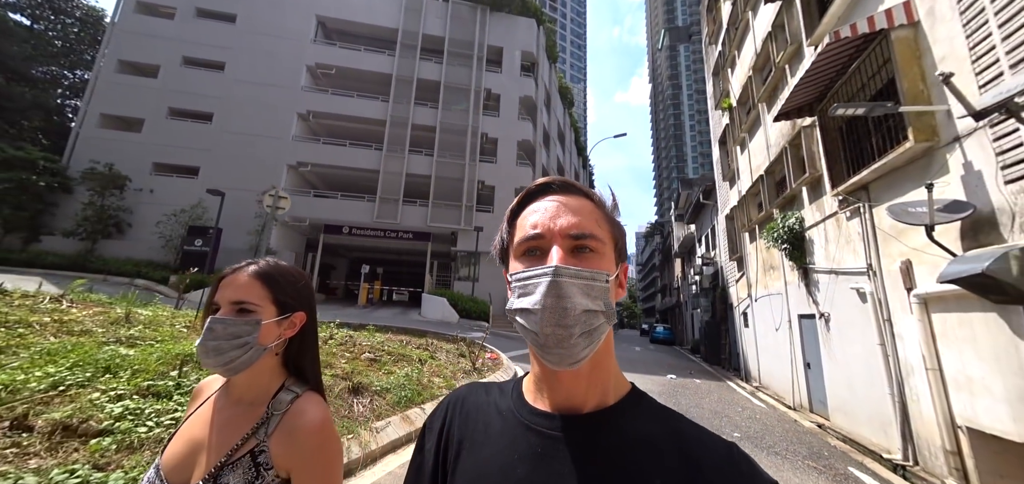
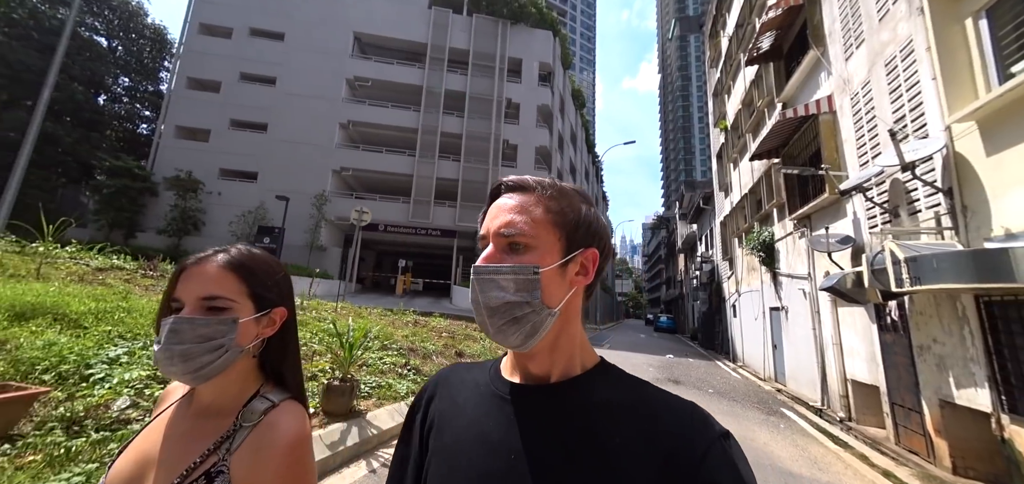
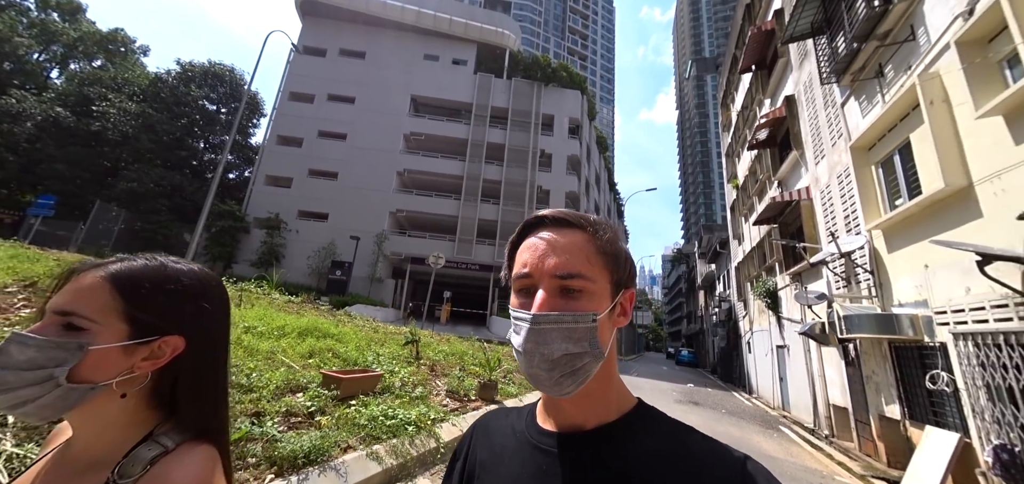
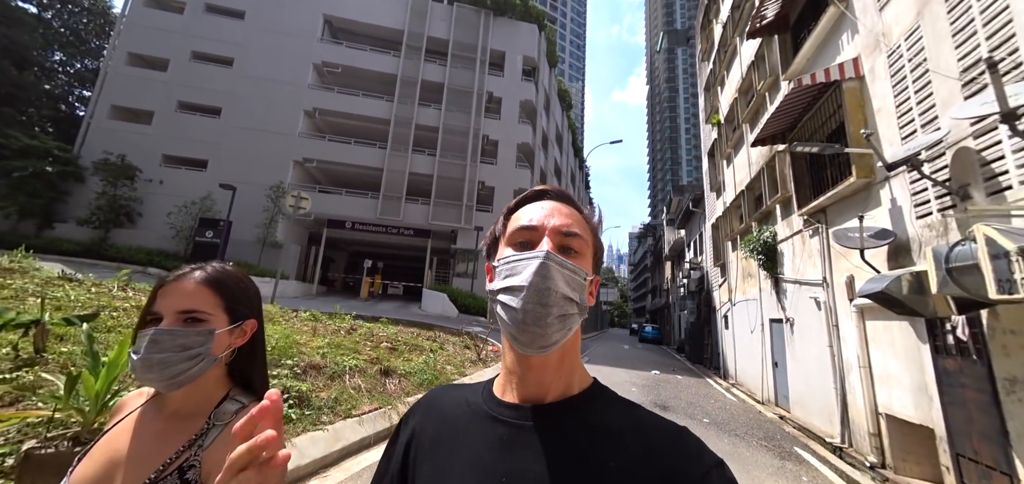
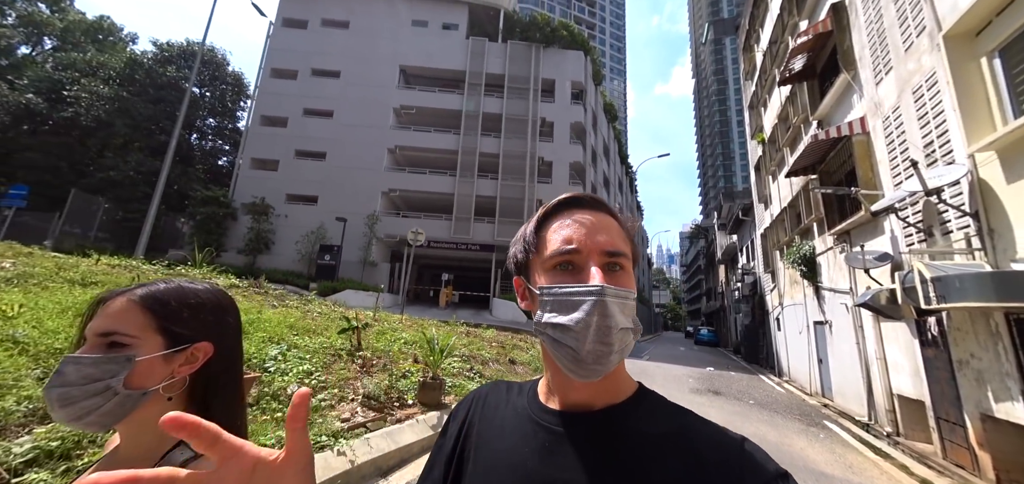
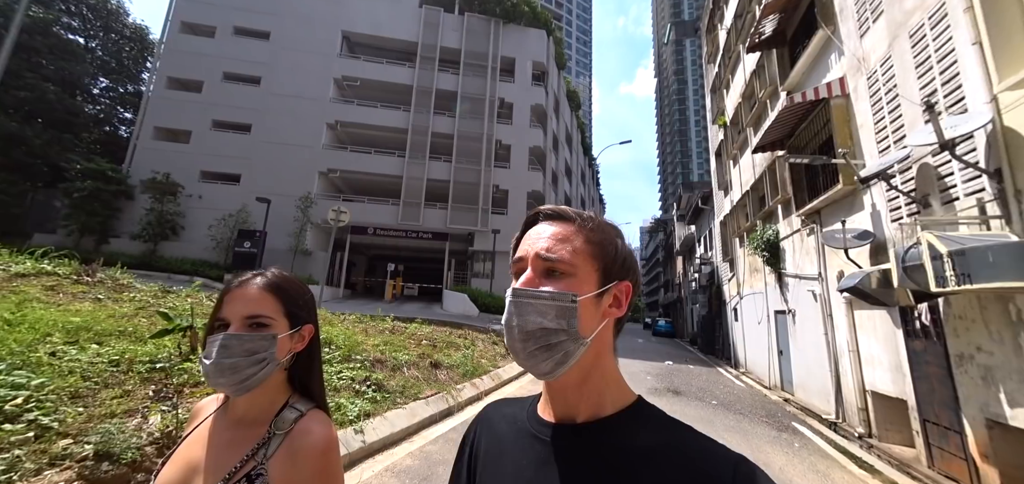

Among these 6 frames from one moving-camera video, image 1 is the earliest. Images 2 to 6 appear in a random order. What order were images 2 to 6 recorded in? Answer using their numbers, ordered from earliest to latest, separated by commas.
4, 6, 2, 5, 3
